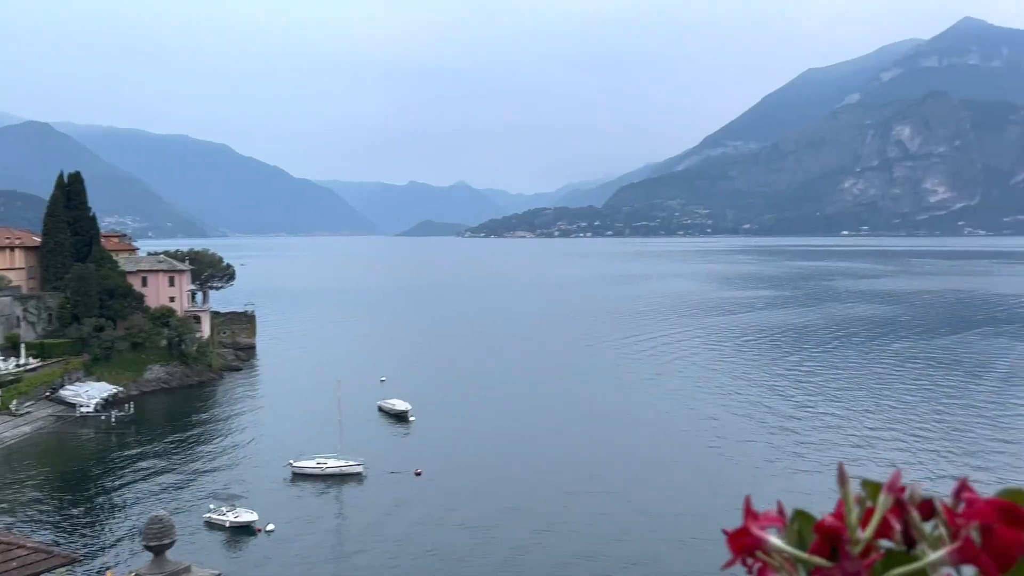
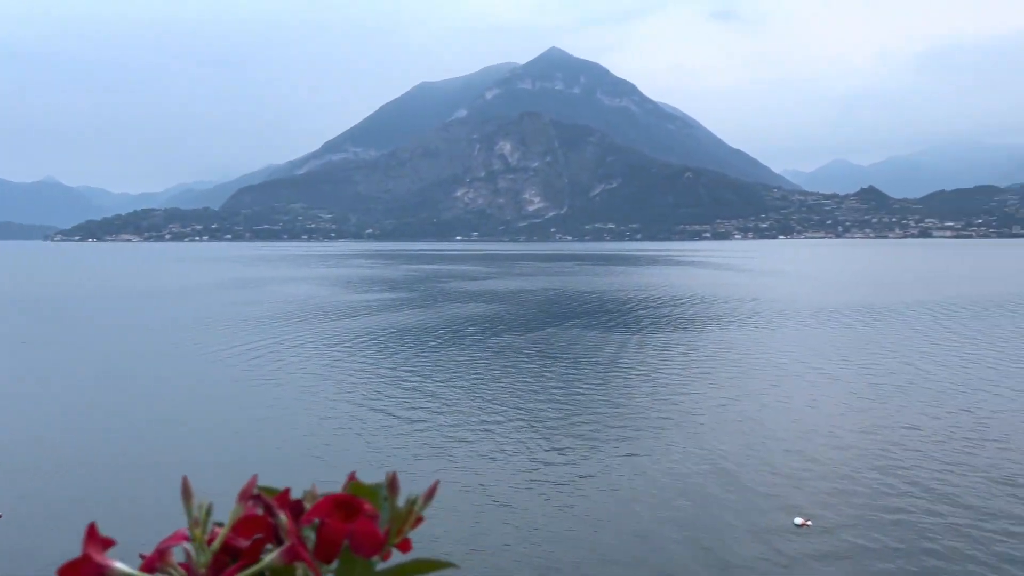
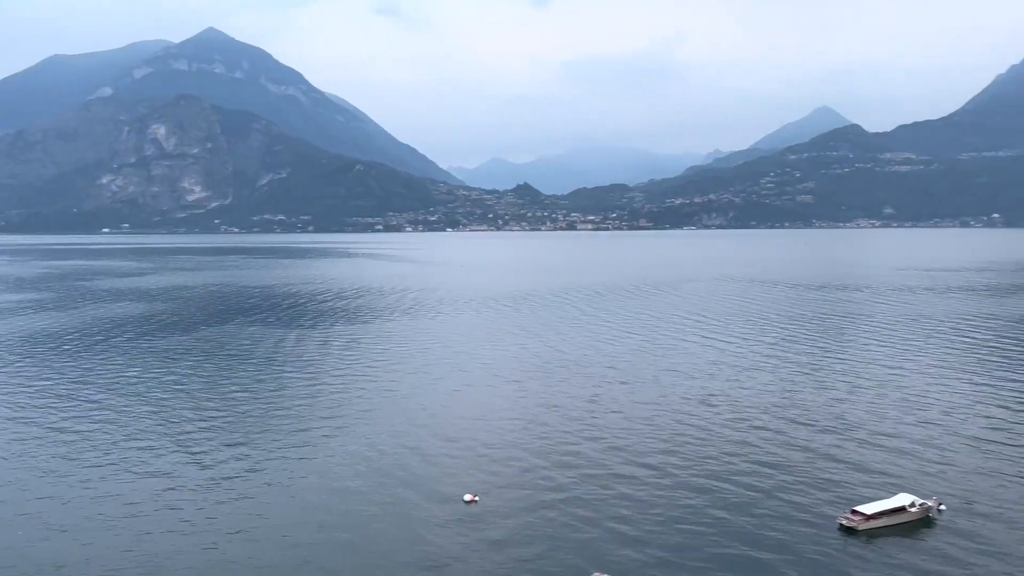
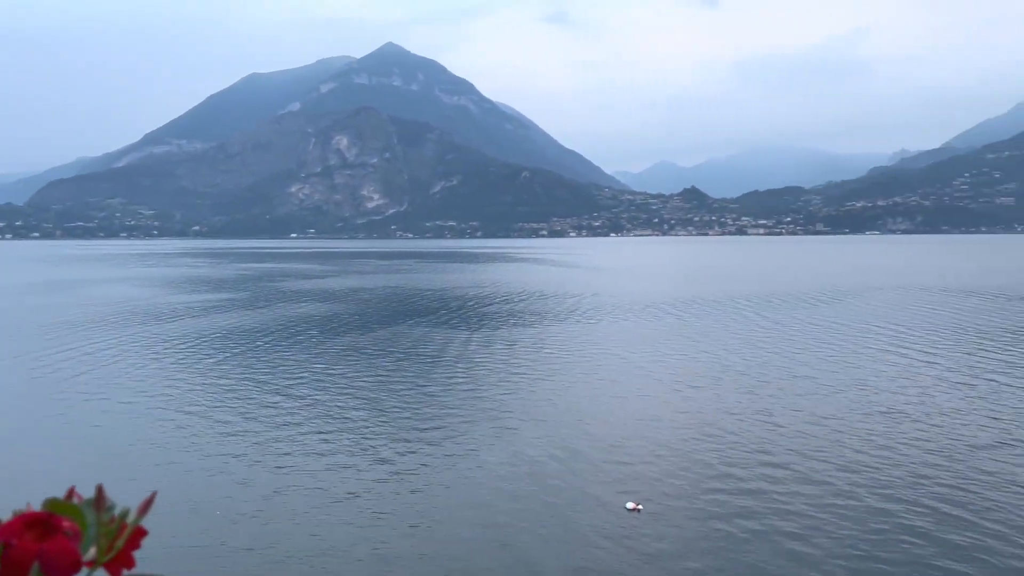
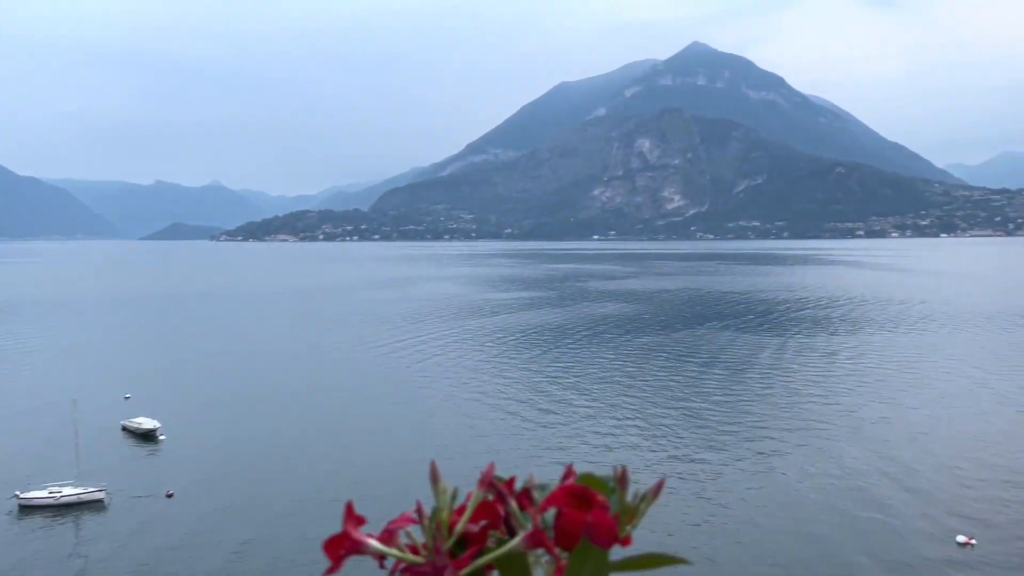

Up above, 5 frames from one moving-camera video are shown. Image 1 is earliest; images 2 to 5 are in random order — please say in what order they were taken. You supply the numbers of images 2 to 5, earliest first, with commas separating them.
5, 2, 4, 3
